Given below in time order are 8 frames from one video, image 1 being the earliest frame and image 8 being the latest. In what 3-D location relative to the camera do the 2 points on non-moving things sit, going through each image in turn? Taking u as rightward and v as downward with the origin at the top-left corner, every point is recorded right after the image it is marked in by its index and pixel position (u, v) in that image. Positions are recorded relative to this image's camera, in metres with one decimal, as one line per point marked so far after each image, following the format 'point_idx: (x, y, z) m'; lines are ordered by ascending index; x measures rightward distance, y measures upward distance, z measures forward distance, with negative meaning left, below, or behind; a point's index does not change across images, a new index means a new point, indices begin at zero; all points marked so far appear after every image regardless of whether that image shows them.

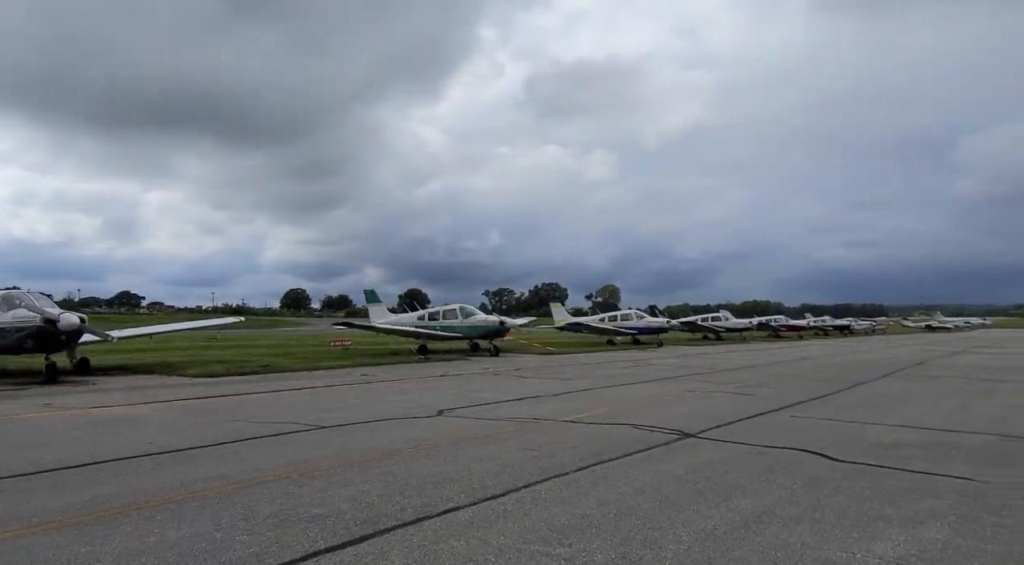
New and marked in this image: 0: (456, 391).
0: (-1.0, -2.0, +12.1) m
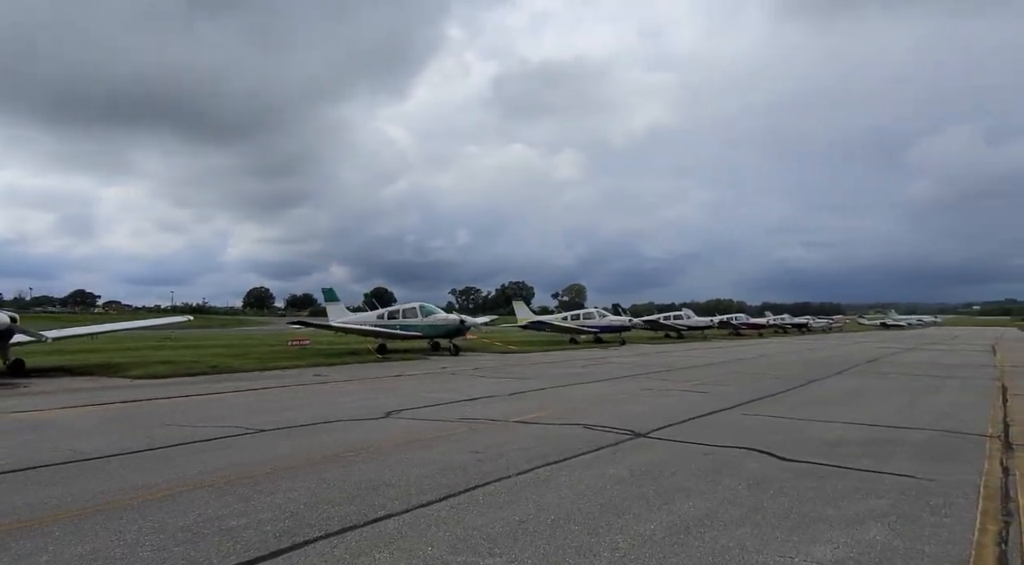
0: (-1.8, -1.9, +11.9) m
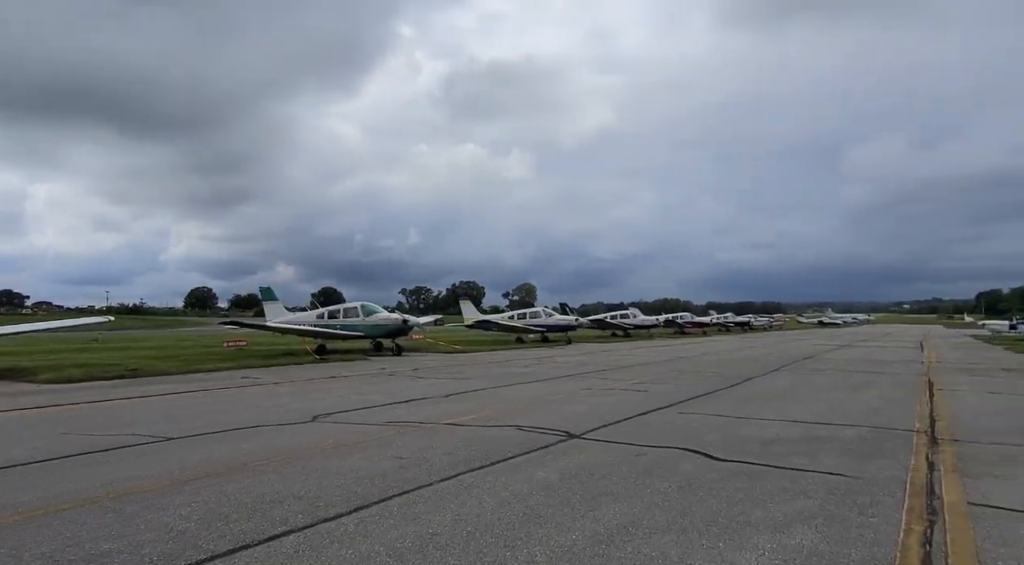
0: (-2.9, -1.9, +11.4) m
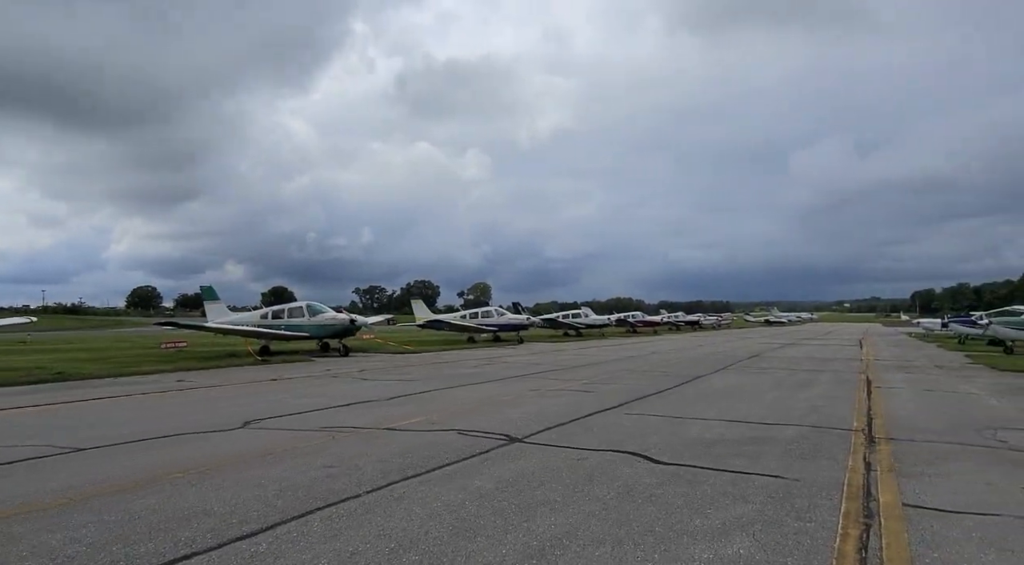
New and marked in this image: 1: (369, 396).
0: (-3.8, -1.9, +11.0) m
1: (-2.5, -1.9, +11.6) m
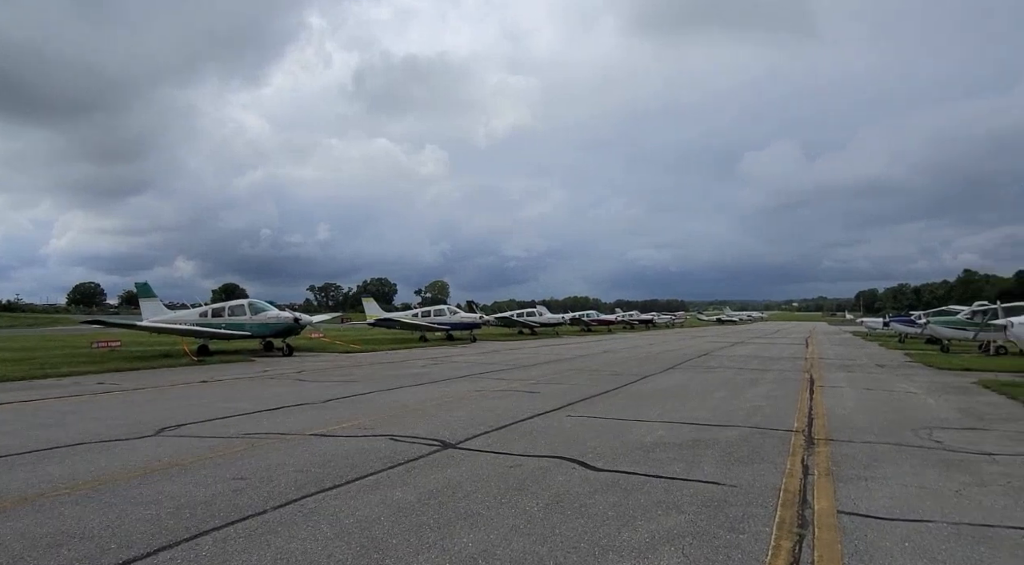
0: (-4.7, -1.8, +10.4) m
1: (-3.4, -1.9, +11.1) m
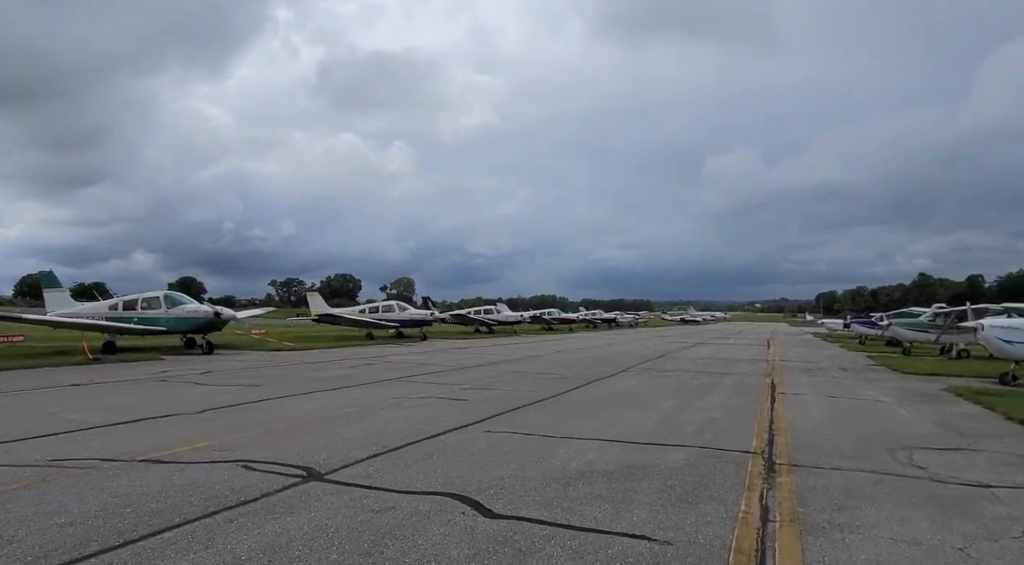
0: (-5.8, -1.6, +8.6) m
1: (-4.6, -1.7, +9.3) m
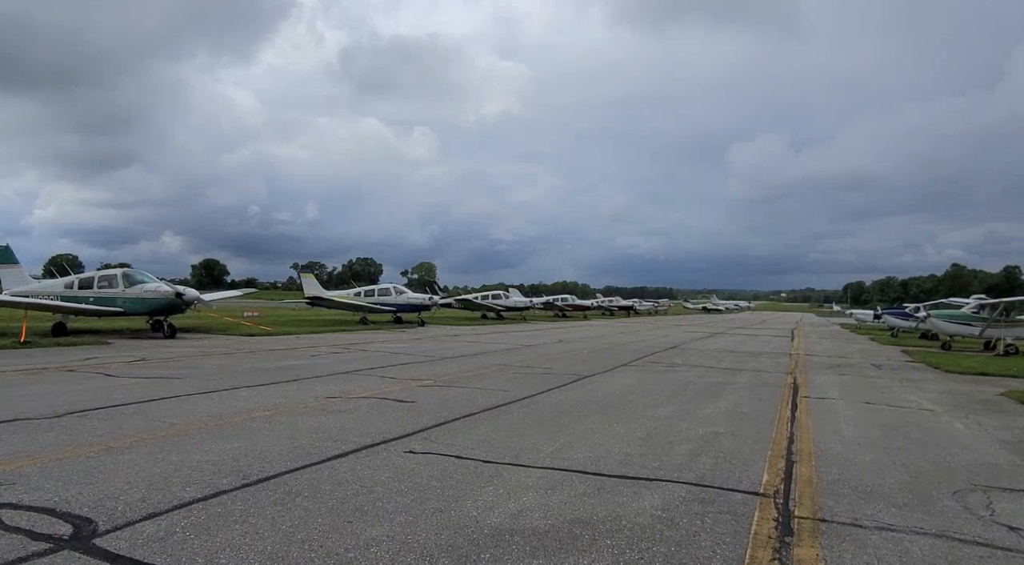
0: (-6.4, -1.3, +6.8) m
1: (-5.1, -1.4, +7.5) m
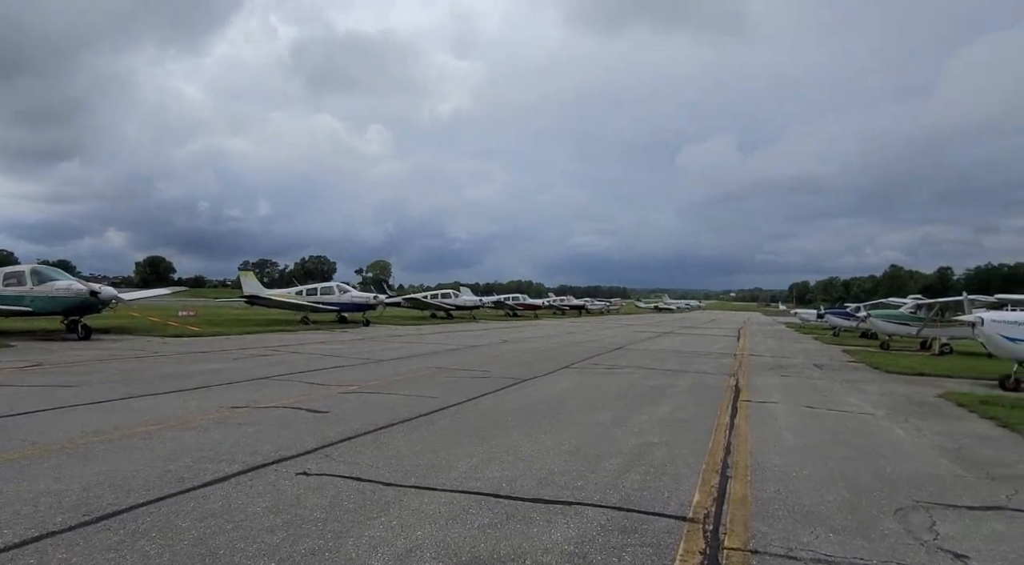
0: (-7.2, -1.3, +5.7) m
1: (-5.9, -1.4, +6.5) m
